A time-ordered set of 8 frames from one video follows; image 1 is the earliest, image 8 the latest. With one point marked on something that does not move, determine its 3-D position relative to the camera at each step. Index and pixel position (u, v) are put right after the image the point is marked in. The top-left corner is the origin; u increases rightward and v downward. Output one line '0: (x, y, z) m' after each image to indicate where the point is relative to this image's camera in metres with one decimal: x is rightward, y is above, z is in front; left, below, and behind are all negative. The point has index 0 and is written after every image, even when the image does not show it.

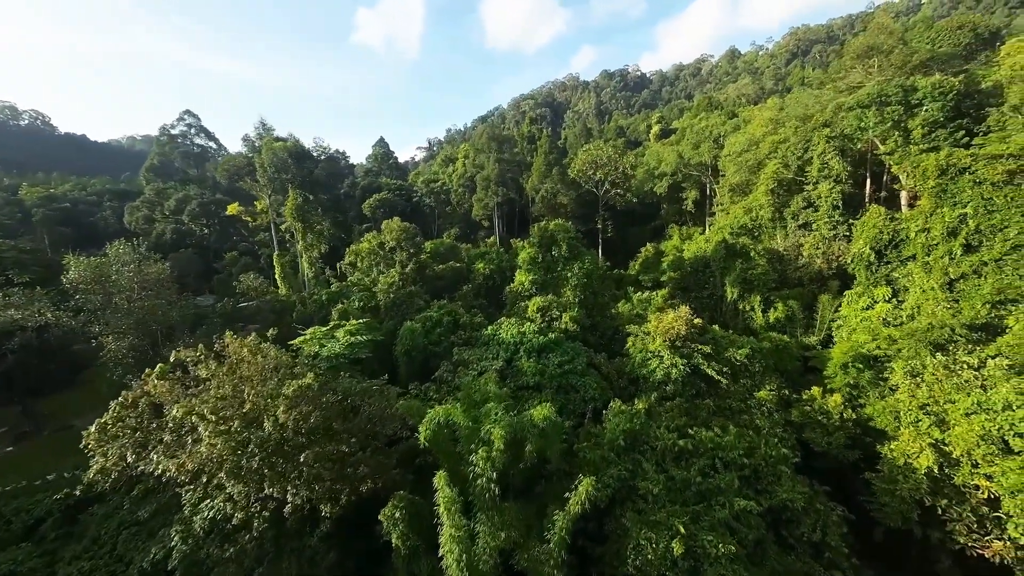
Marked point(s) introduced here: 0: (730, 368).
0: (+8.7, -3.2, +14.3) m
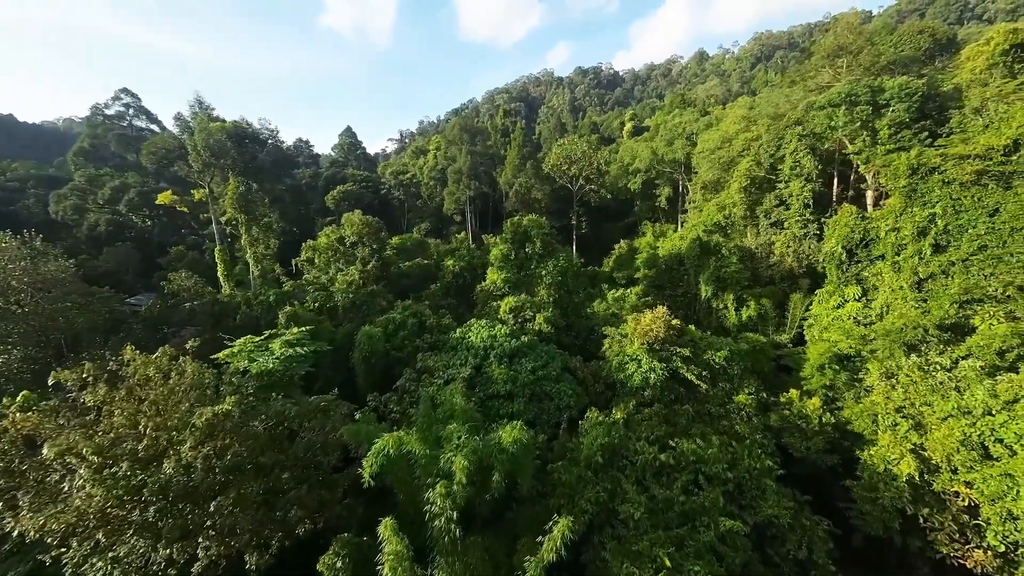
0: (+7.5, -3.2, +13.7) m
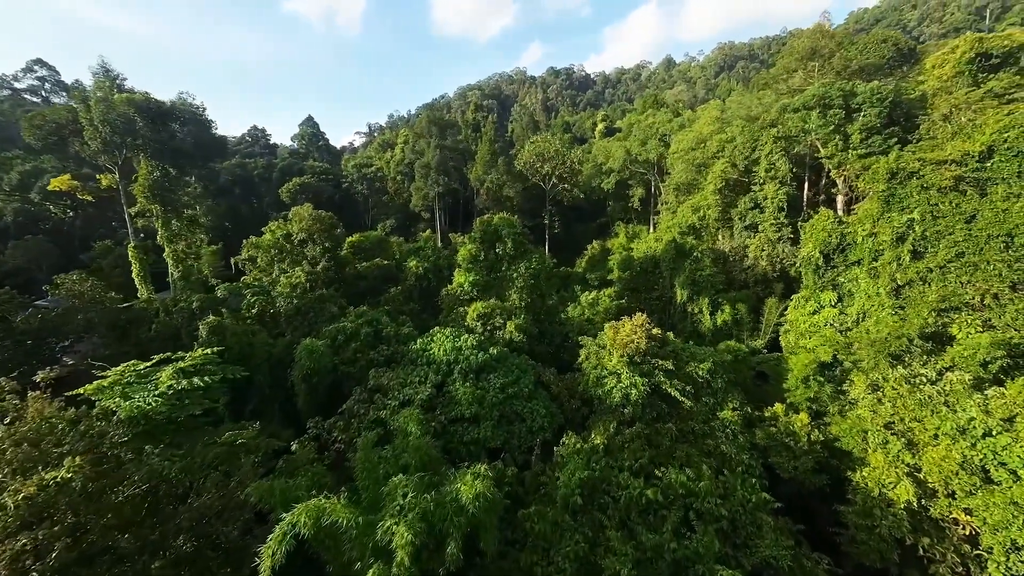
0: (+6.4, -3.5, +12.7) m
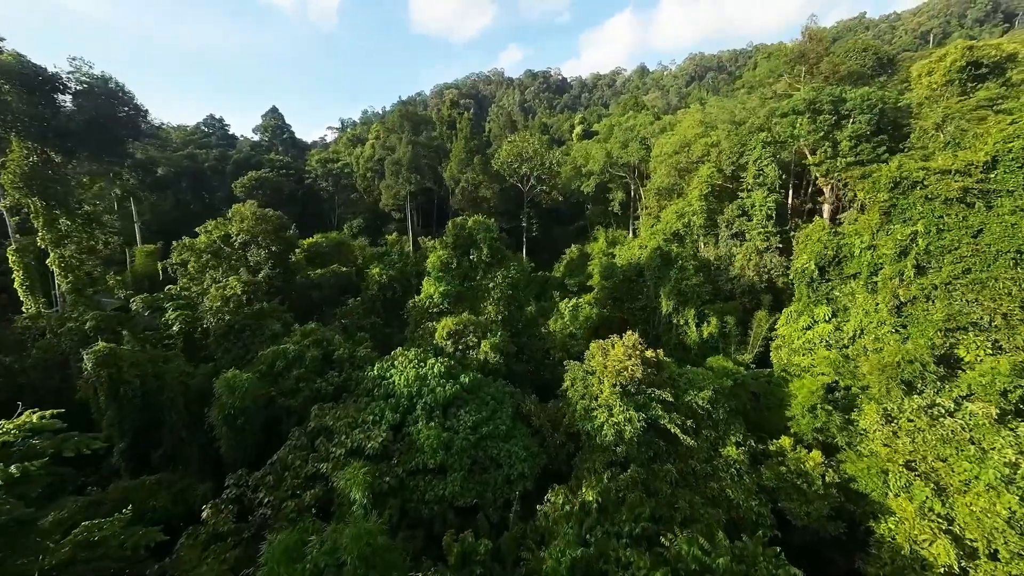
0: (+5.6, -4.1, +11.2) m
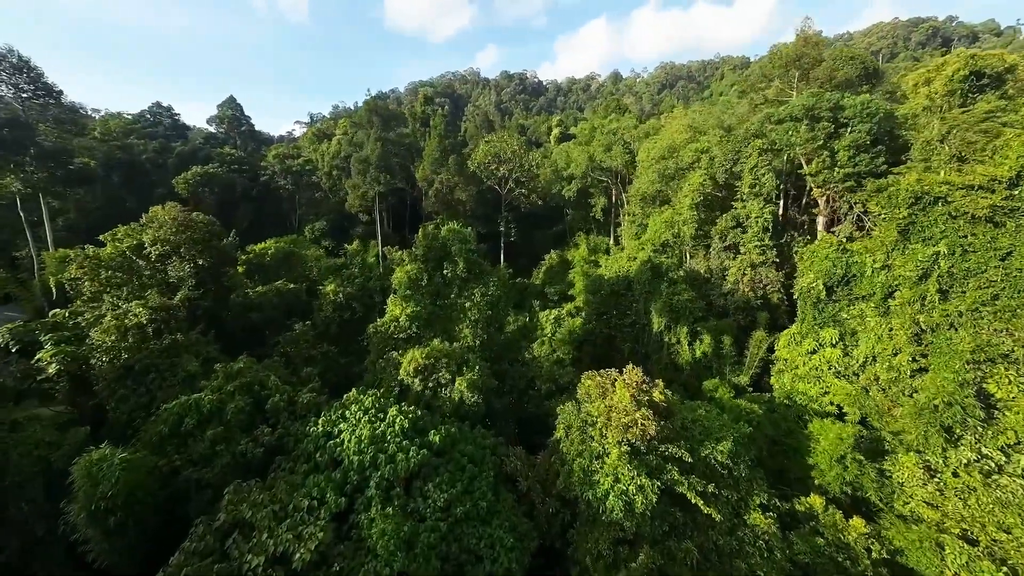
0: (+5.1, -4.9, +9.3) m
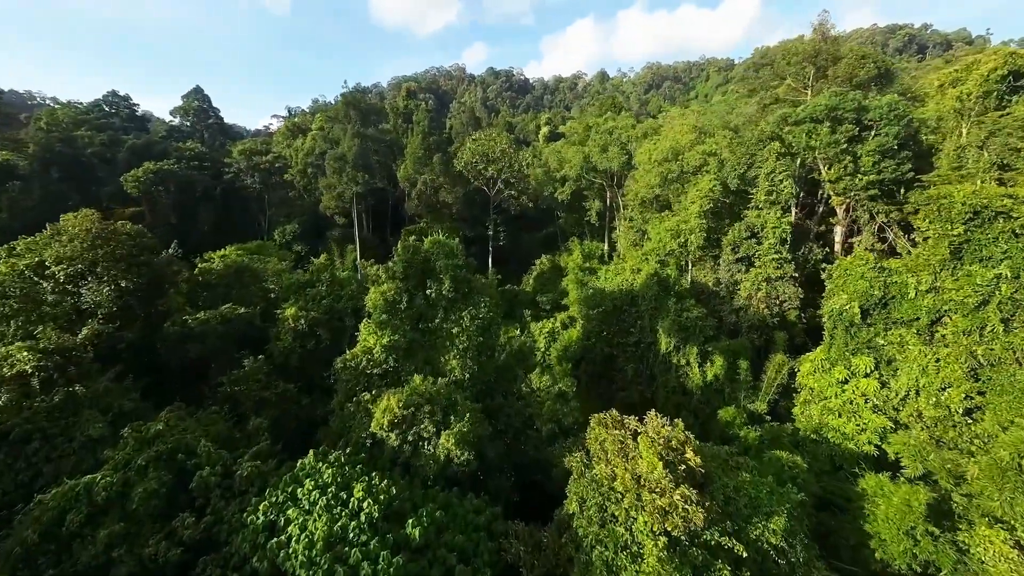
0: (+5.2, -5.8, +7.4) m
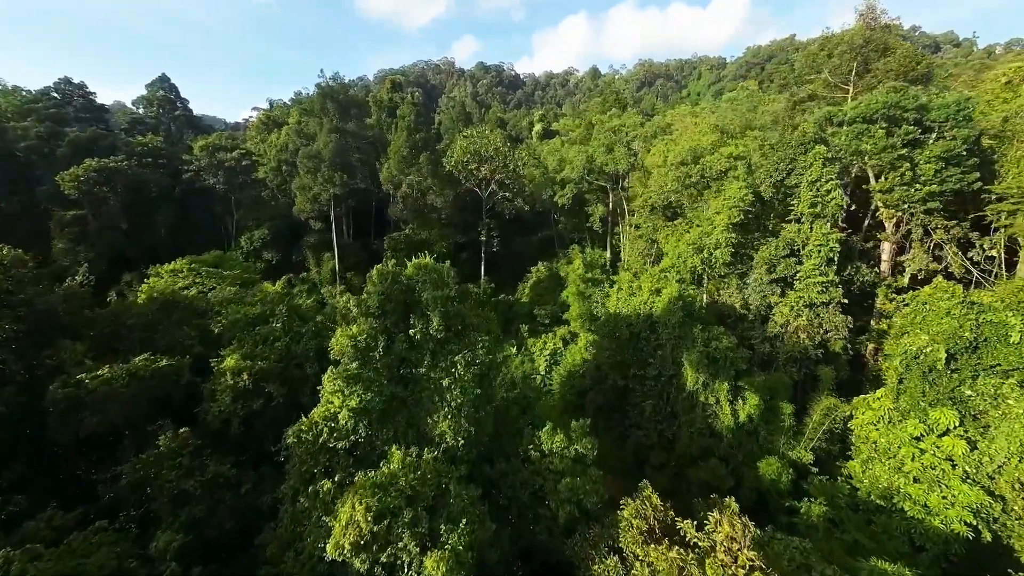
0: (+5.6, -7.0, +4.9) m
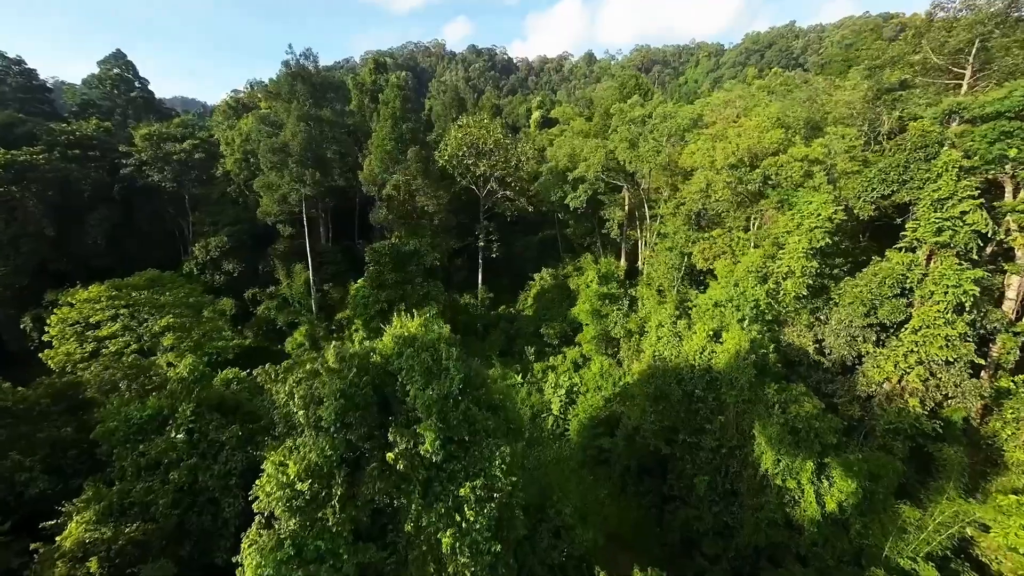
0: (+6.4, -9.0, +1.2) m
